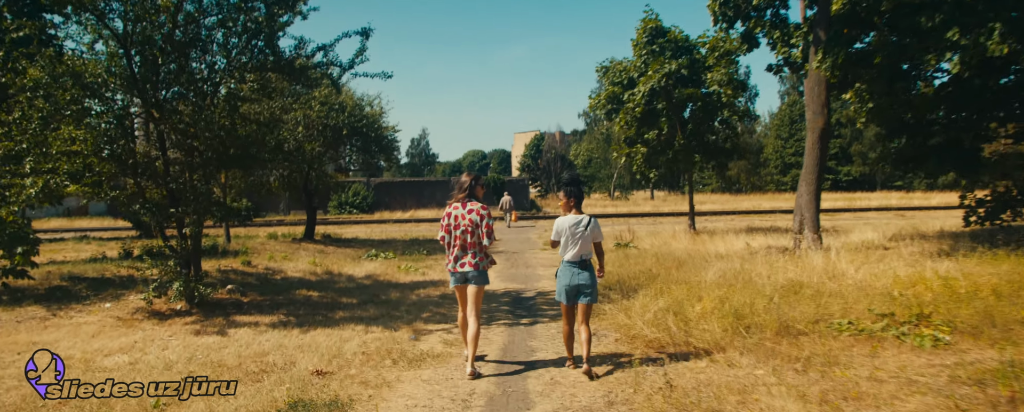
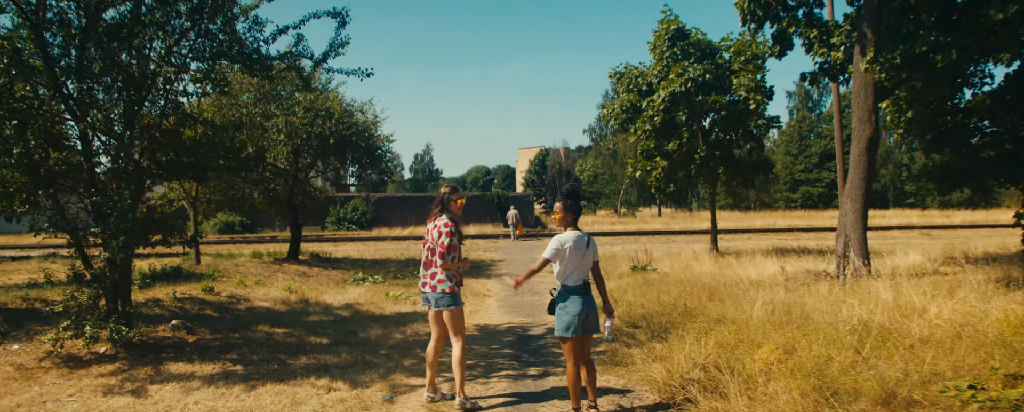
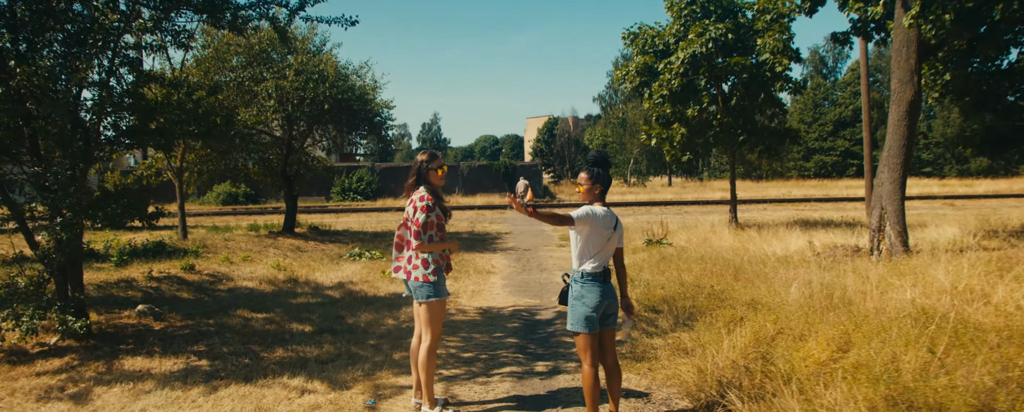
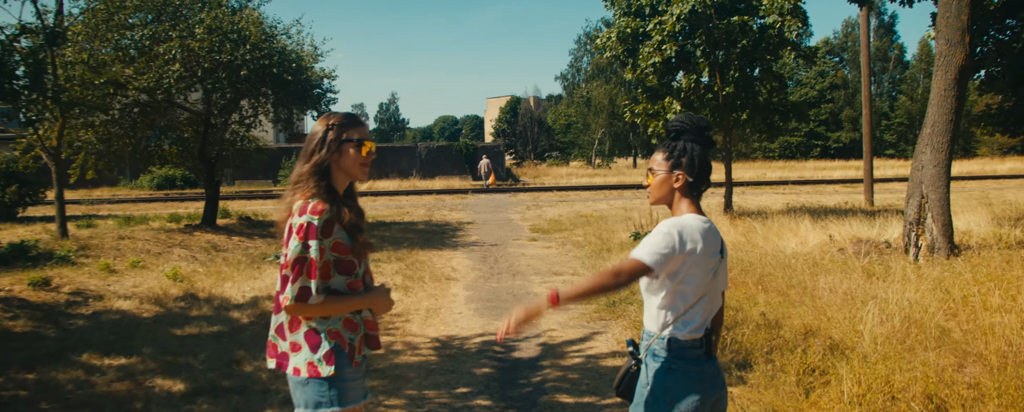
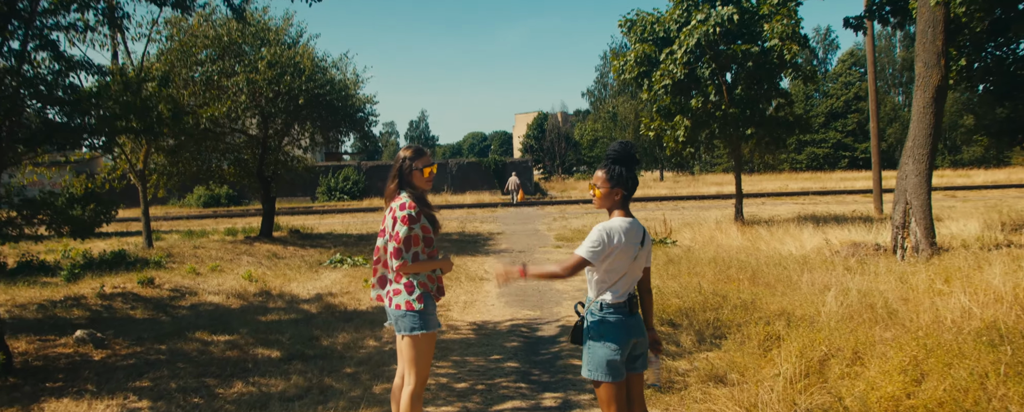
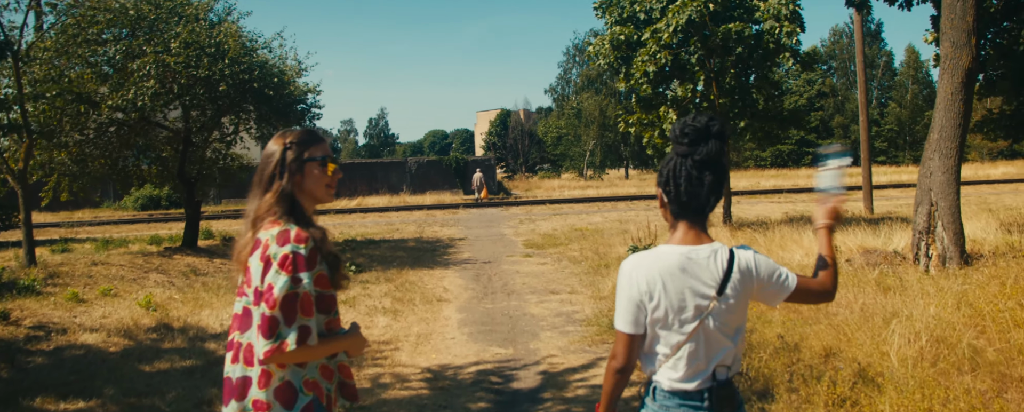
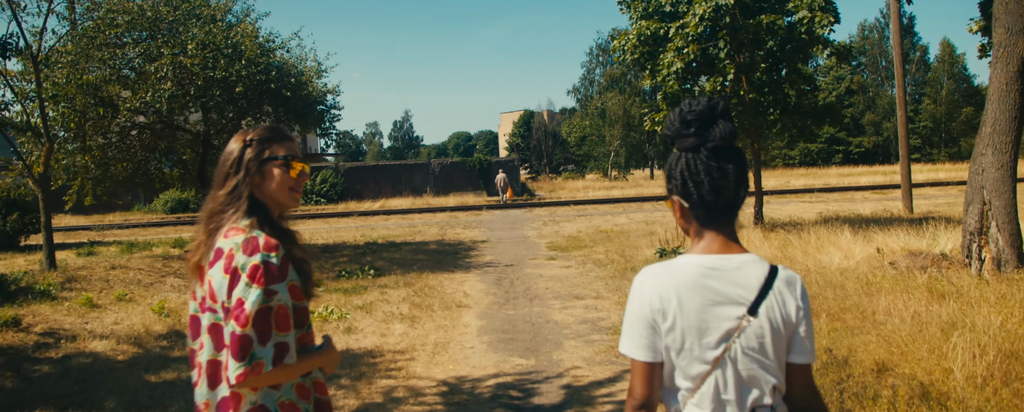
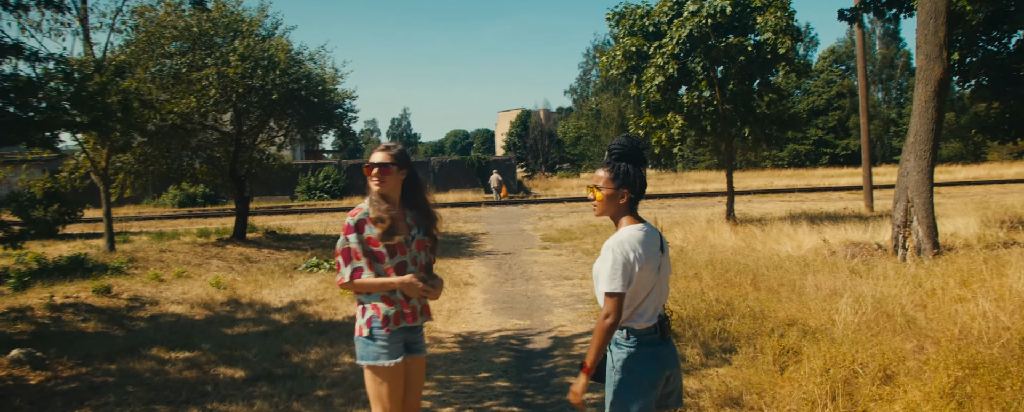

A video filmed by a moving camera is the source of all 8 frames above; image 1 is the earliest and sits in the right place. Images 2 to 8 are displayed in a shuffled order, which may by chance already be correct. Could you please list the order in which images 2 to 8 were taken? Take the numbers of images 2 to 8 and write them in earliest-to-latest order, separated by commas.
2, 3, 5, 8, 4, 6, 7
